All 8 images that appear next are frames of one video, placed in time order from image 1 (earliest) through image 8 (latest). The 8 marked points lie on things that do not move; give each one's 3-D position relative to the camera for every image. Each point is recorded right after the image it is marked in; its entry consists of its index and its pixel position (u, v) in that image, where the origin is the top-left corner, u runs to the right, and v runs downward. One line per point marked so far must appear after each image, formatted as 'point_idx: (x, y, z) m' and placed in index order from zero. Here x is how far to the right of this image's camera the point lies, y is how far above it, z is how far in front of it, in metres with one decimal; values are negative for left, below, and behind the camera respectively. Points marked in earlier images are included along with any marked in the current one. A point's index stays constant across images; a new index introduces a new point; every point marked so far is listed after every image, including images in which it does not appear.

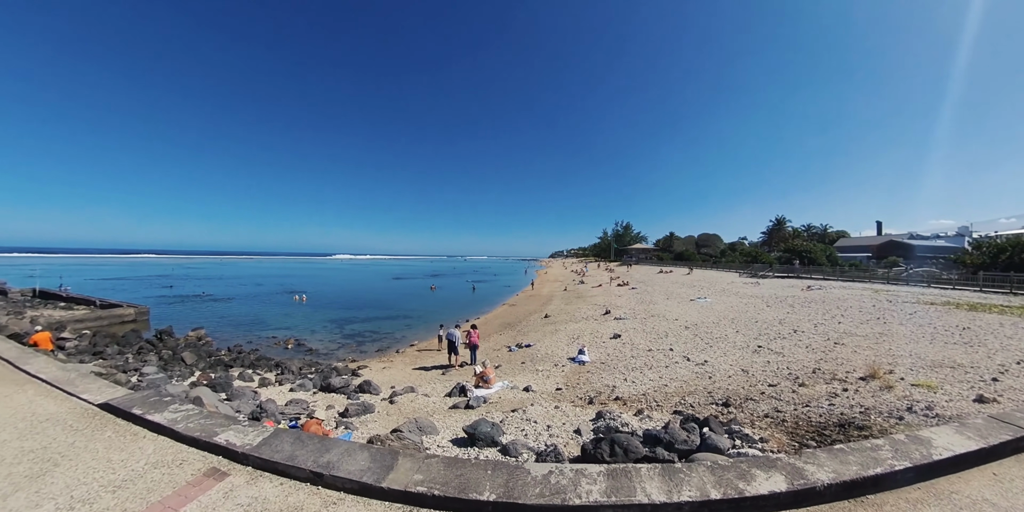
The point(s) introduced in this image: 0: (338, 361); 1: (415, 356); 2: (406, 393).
0: (-6.4, -3.7, +16.5) m
1: (-4.1, -4.0, +18.4) m
2: (-2.2, -3.0, +10.2) m
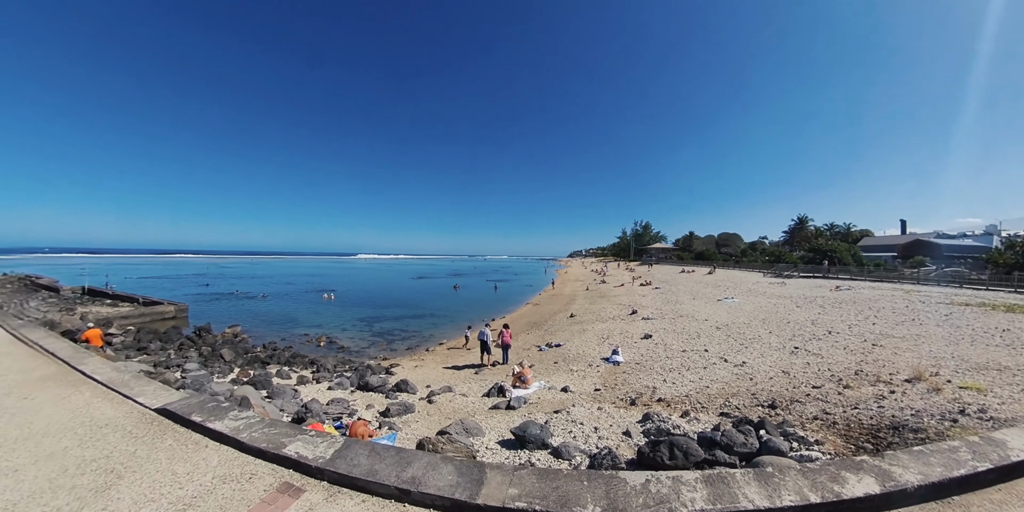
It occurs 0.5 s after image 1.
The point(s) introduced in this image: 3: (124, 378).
0: (-5.2, -3.7, +16.6) m
1: (-2.9, -4.0, +18.4) m
2: (-1.3, -3.0, +10.1) m
3: (-2.6, -0.9, +3.1) m
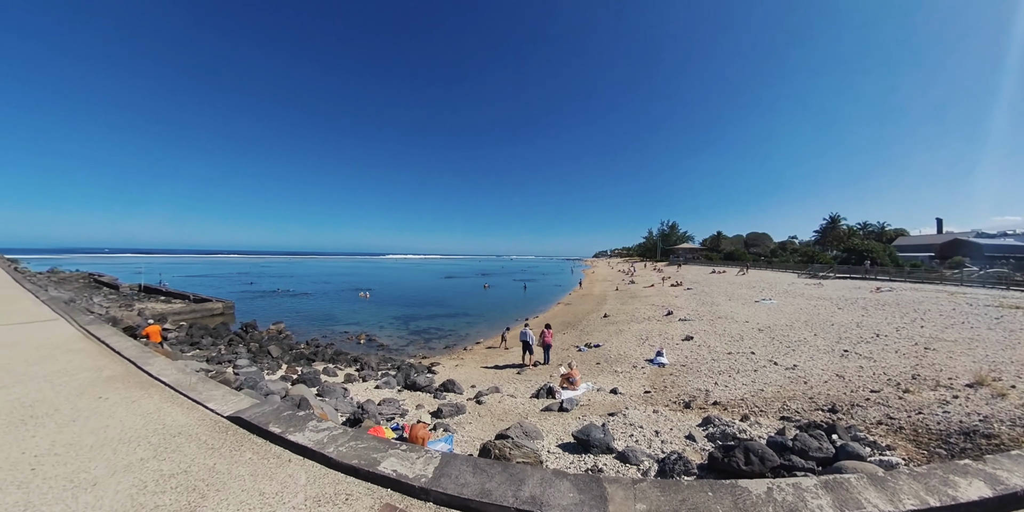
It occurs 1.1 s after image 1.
0: (-3.8, -3.6, +16.6) m
1: (-1.3, -3.9, +18.2) m
2: (-0.3, -2.9, +9.9) m
3: (-2.0, -0.8, +2.9) m
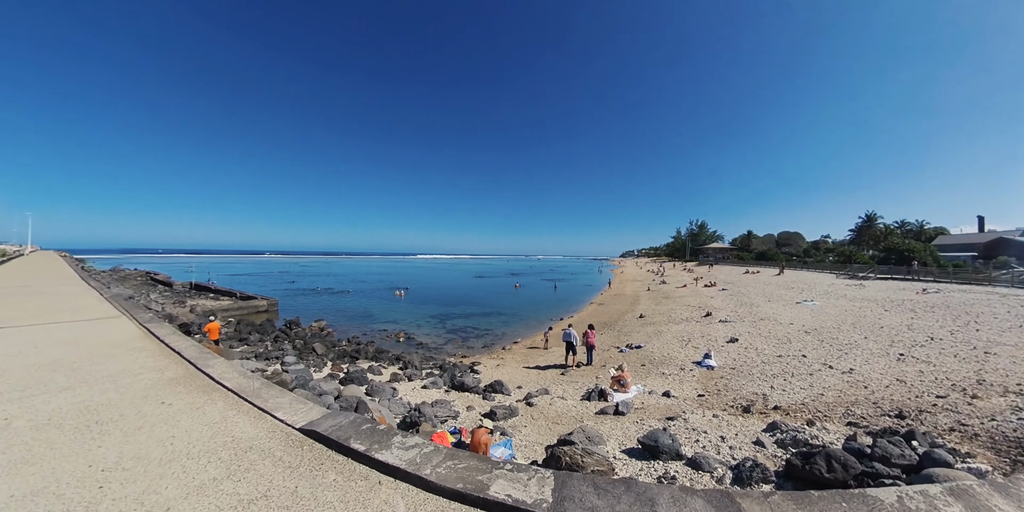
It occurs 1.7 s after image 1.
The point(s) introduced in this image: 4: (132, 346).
0: (-2.3, -3.6, +16.5) m
1: (+0.3, -3.8, +18.0) m
2: (+0.7, -2.9, +9.6) m
3: (-1.5, -0.8, +2.8) m
4: (-3.2, -0.8, +3.8) m
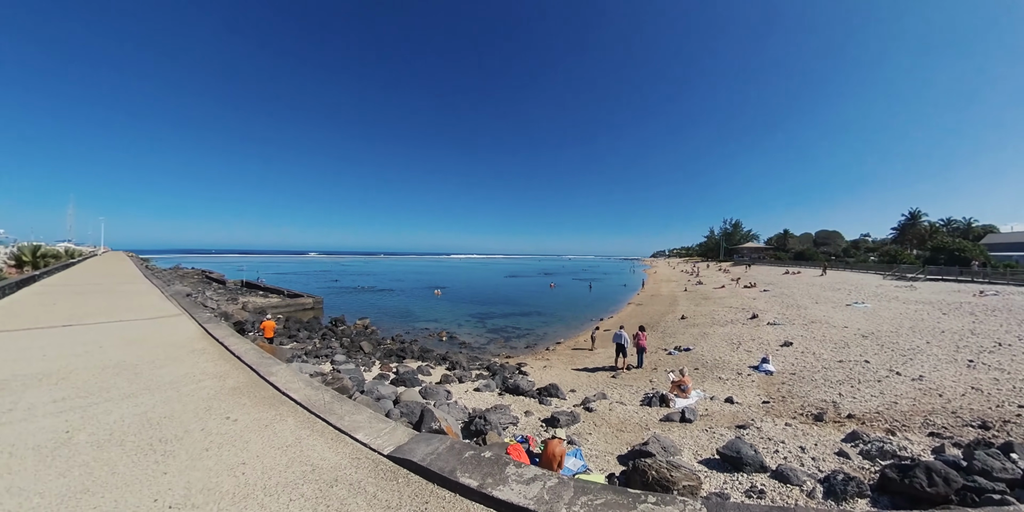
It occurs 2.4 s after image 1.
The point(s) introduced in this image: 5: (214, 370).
0: (-0.7, -3.5, +16.3) m
1: (+2.0, -3.8, +17.5) m
2: (+1.7, -2.8, +9.1) m
3: (-1.0, -0.8, +2.5) m
4: (-2.5, -0.7, +3.6) m
5: (-2.0, -0.7, +3.0) m
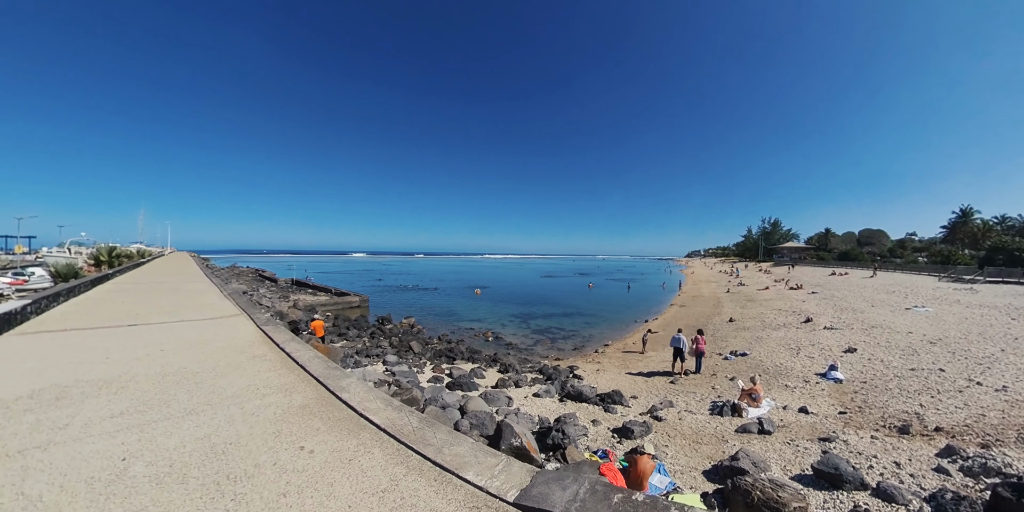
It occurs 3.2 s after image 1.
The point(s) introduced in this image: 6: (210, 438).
0: (+1.0, -3.5, +15.8) m
1: (+3.8, -3.7, +16.8) m
2: (+2.8, -2.8, +8.4) m
3: (-0.4, -0.7, +2.1) m
4: (-1.9, -0.7, +3.3) m
5: (-1.4, -0.7, +2.7) m
6: (-1.2, -0.7, +1.9) m
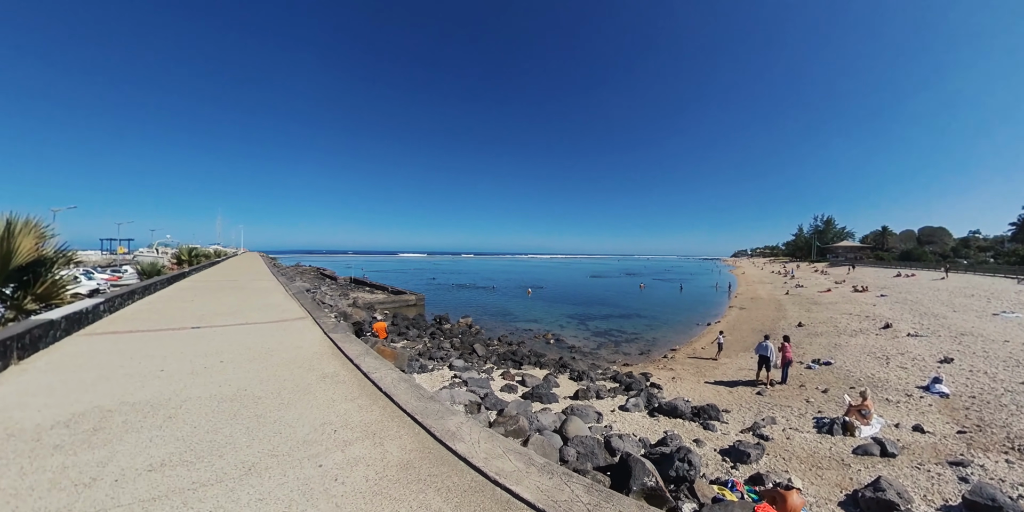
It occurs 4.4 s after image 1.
0: (+3.2, -3.4, +14.8) m
1: (+6.0, -3.7, +15.5) m
2: (+4.1, -2.8, +7.3) m
3: (+0.2, -0.7, +1.3) m
4: (-1.1, -0.7, +2.7) m
5: (-0.6, -0.7, +2.0) m
6: (-0.6, -0.7, +1.2) m
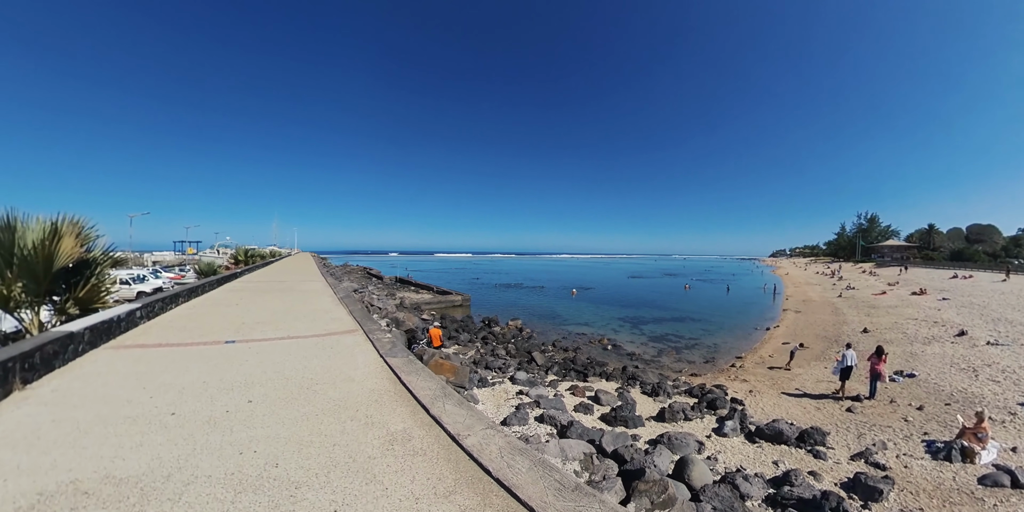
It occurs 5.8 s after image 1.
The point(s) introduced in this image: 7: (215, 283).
0: (+4.9, -3.4, +13.5) m
1: (+7.8, -3.7, +14.0) m
2: (+5.2, -2.8, +5.9) m
3: (+0.7, -0.7, +0.3) m
4: (-0.4, -0.7, +1.9) m
5: (-0.1, -0.7, +1.1) m
6: (-0.1, -0.7, +0.3) m
7: (-5.6, -0.5, +8.7) m
